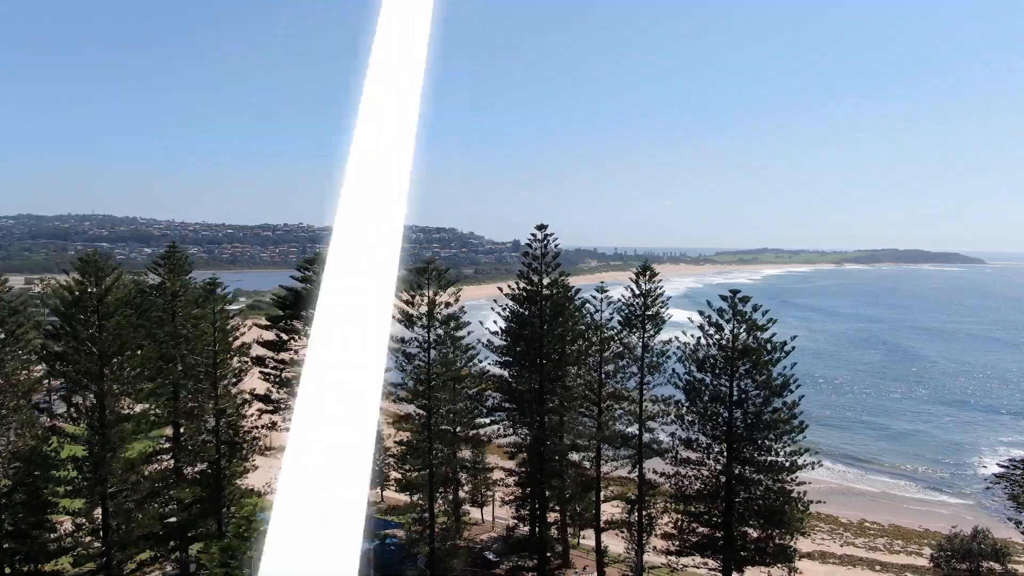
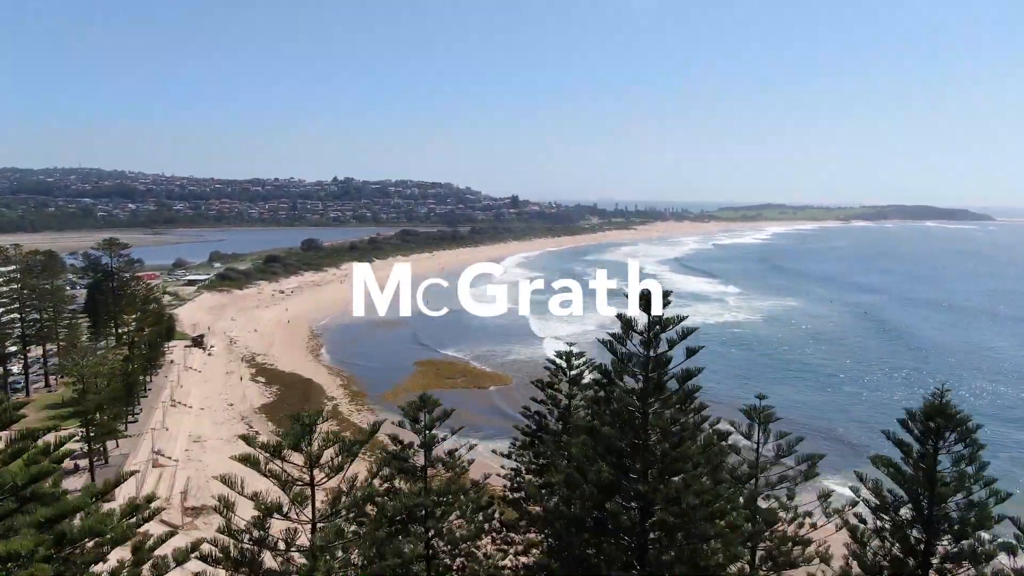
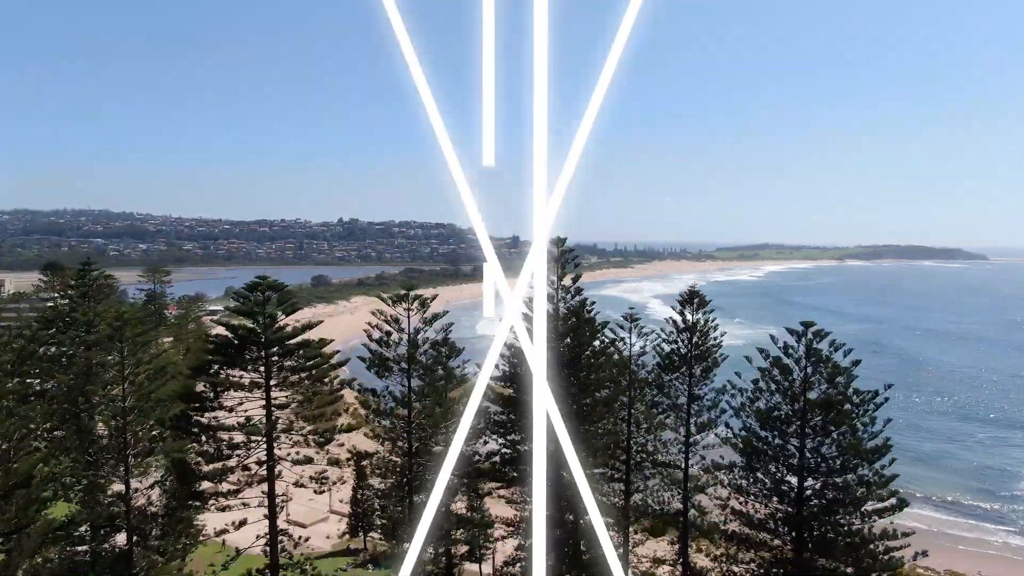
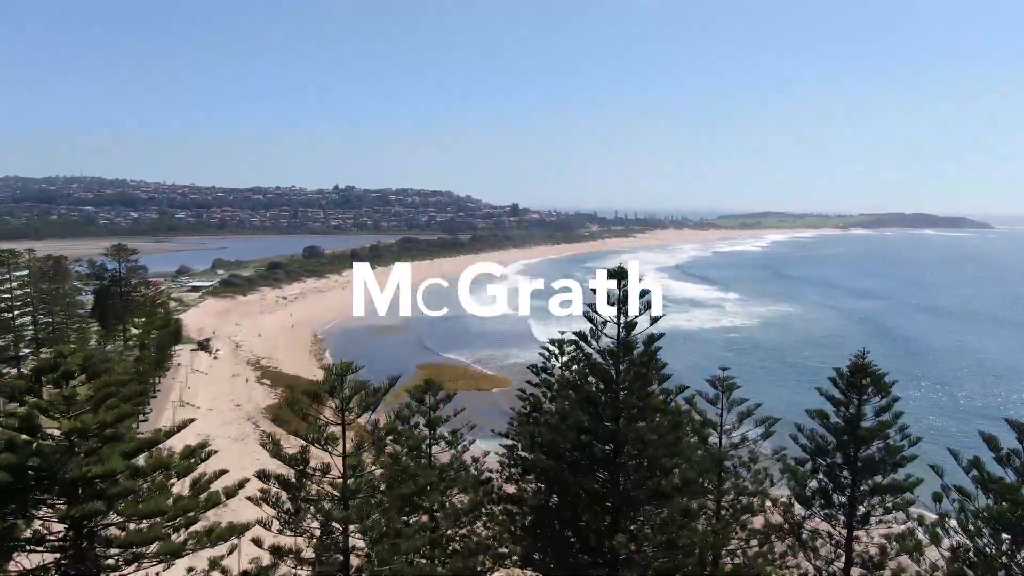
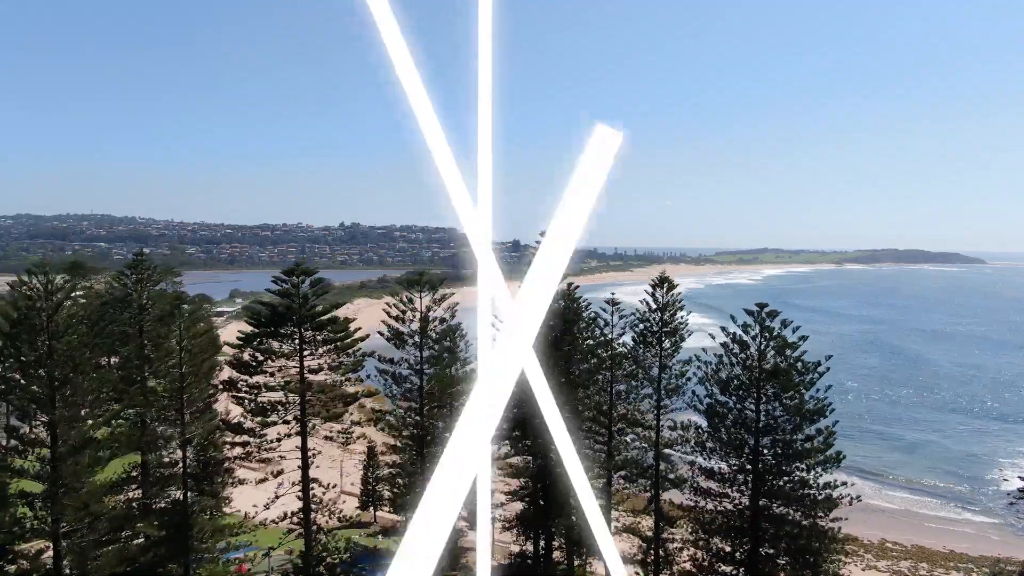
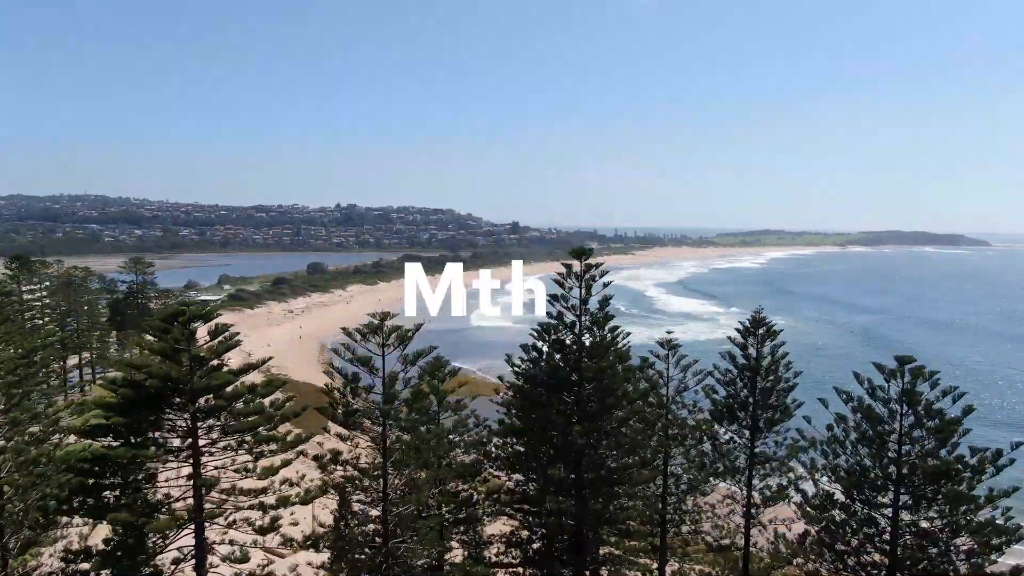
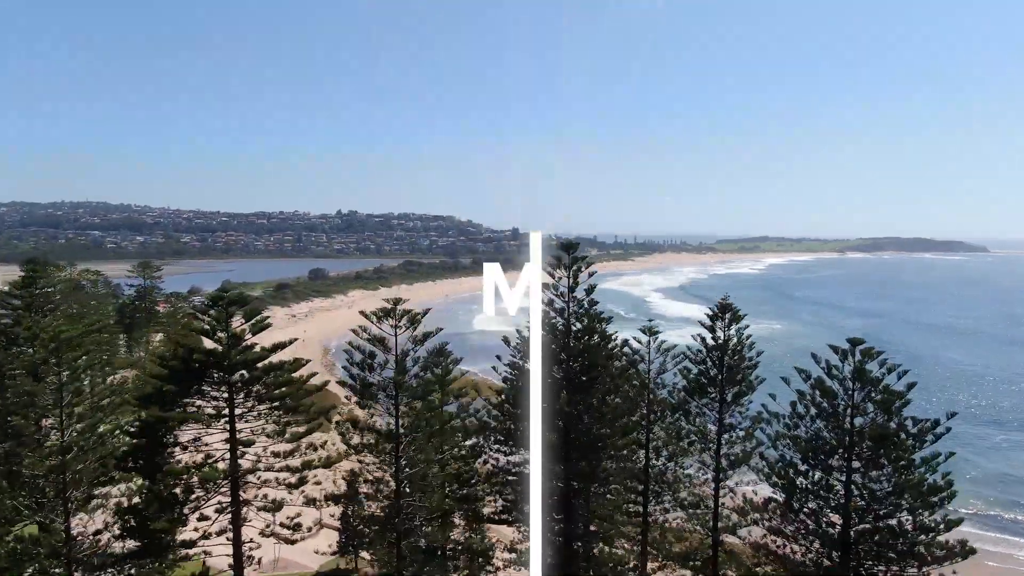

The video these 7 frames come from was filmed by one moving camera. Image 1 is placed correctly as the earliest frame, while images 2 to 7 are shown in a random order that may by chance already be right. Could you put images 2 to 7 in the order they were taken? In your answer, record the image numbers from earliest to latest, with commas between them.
5, 3, 7, 6, 4, 2
